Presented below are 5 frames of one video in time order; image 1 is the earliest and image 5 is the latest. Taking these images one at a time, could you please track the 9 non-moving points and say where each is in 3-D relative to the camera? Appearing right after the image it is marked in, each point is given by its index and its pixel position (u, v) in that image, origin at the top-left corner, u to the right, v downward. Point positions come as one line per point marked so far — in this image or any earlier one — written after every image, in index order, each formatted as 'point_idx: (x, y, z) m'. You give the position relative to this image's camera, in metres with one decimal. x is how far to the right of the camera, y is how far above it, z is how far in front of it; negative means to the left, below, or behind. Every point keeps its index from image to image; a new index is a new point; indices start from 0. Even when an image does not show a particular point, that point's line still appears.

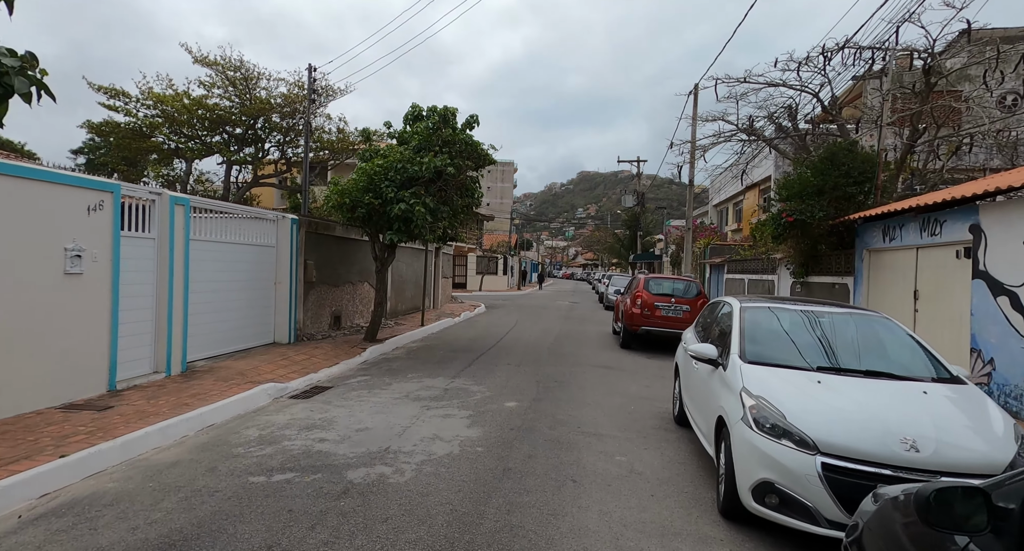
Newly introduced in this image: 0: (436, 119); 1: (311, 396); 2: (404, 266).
0: (-1.6, +3.2, +10.8) m
1: (-2.8, -1.7, +7.5) m
2: (-3.5, +0.3, +17.2) m
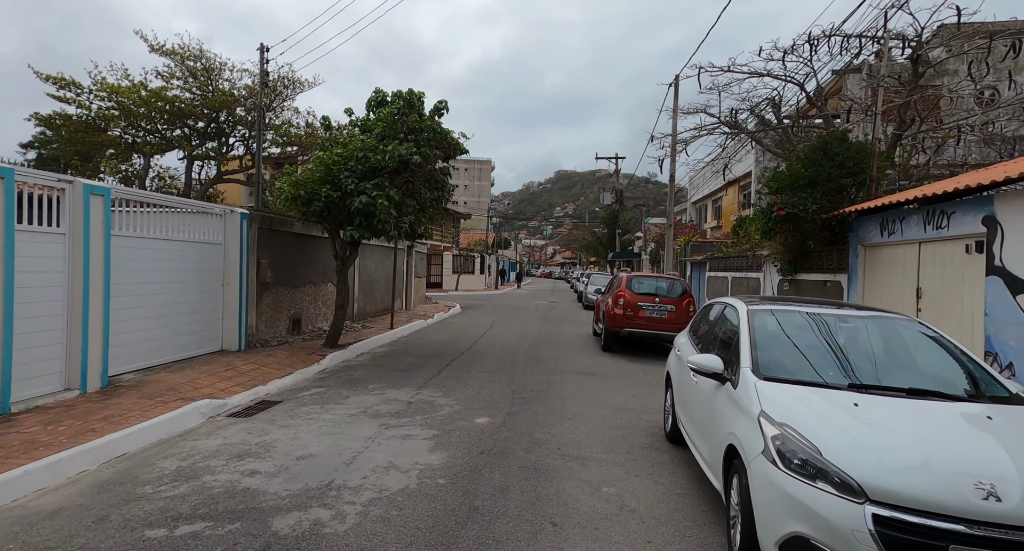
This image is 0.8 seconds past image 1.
0: (-2.1, +3.2, +9.9) m
1: (-3.2, -1.7, +6.6) m
2: (-4.3, +0.3, +16.3) m
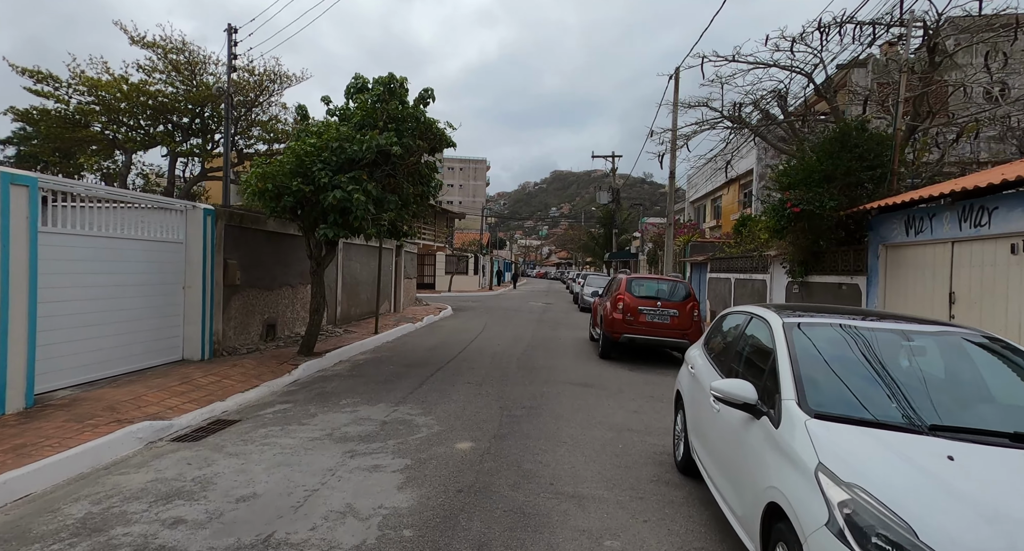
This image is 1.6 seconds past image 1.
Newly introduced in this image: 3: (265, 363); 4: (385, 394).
0: (-2.3, +3.2, +9.1) m
1: (-3.3, -1.7, +5.7) m
2: (-4.5, +0.3, +15.4) m
3: (-4.2, -1.5, +9.1) m
4: (-1.8, -1.7, +7.7) m
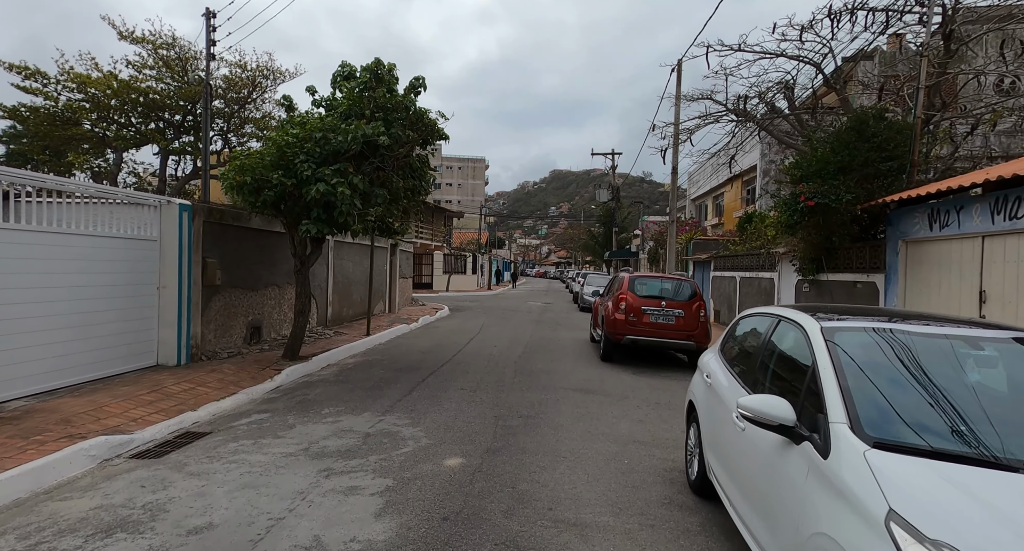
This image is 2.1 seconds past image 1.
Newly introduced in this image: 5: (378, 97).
0: (-2.3, +3.2, +8.6) m
1: (-3.4, -1.7, +5.2) m
2: (-4.6, +0.3, +14.9) m
3: (-4.3, -1.5, +8.5) m
4: (-1.9, -1.7, +7.2) m
5: (-2.1, +2.8, +8.5) m
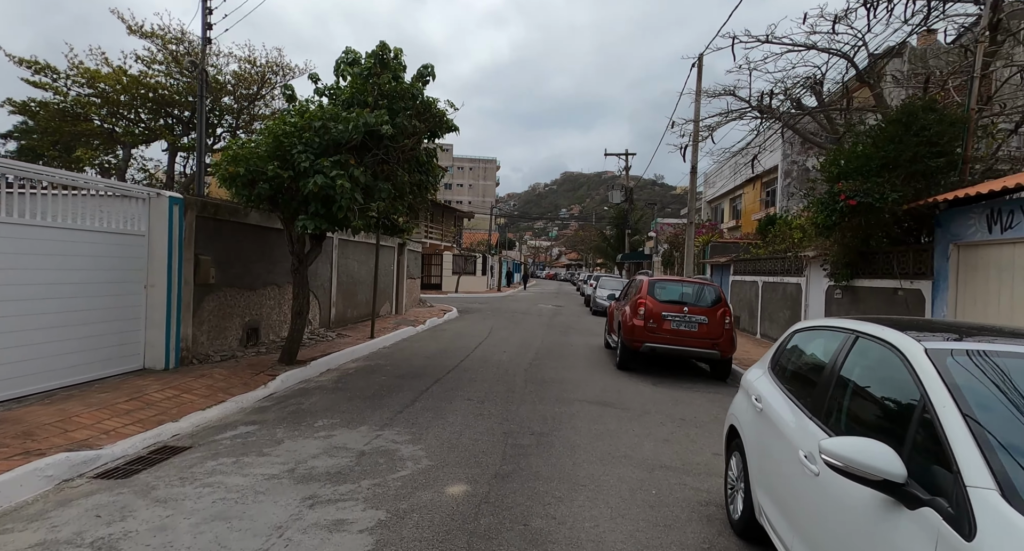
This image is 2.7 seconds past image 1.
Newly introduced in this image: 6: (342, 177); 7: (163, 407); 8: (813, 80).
0: (-2.1, +3.2, +8.0) m
1: (-3.3, -1.7, +4.6) m
2: (-4.3, +0.3, +14.3) m
3: (-4.1, -1.5, +8.0) m
4: (-1.8, -1.7, +6.6) m
5: (-1.9, +2.8, +7.9) m
6: (-2.3, +1.3, +7.1) m
7: (-4.1, -1.5, +6.2) m
8: (+7.9, +5.1, +14.0) m
